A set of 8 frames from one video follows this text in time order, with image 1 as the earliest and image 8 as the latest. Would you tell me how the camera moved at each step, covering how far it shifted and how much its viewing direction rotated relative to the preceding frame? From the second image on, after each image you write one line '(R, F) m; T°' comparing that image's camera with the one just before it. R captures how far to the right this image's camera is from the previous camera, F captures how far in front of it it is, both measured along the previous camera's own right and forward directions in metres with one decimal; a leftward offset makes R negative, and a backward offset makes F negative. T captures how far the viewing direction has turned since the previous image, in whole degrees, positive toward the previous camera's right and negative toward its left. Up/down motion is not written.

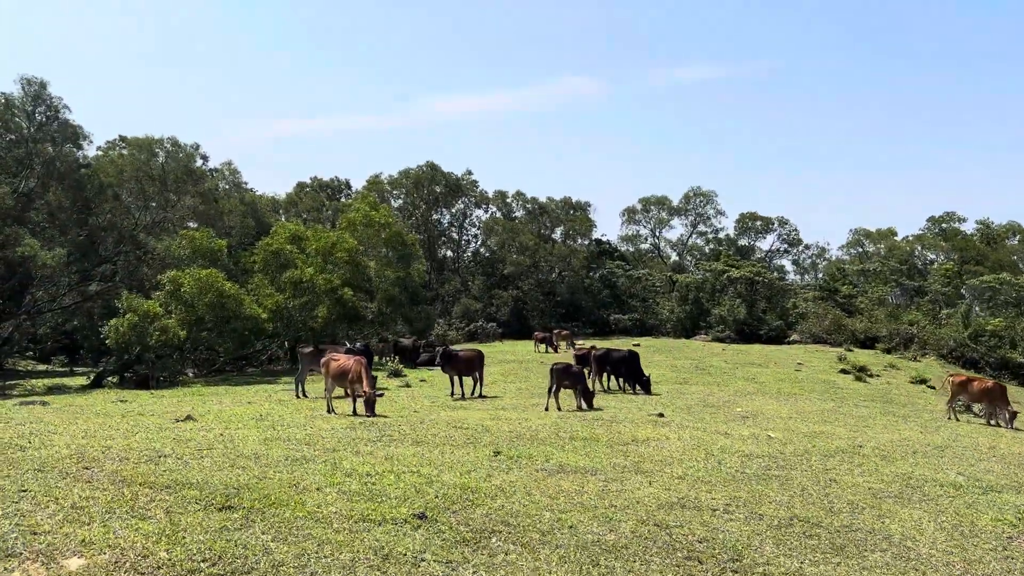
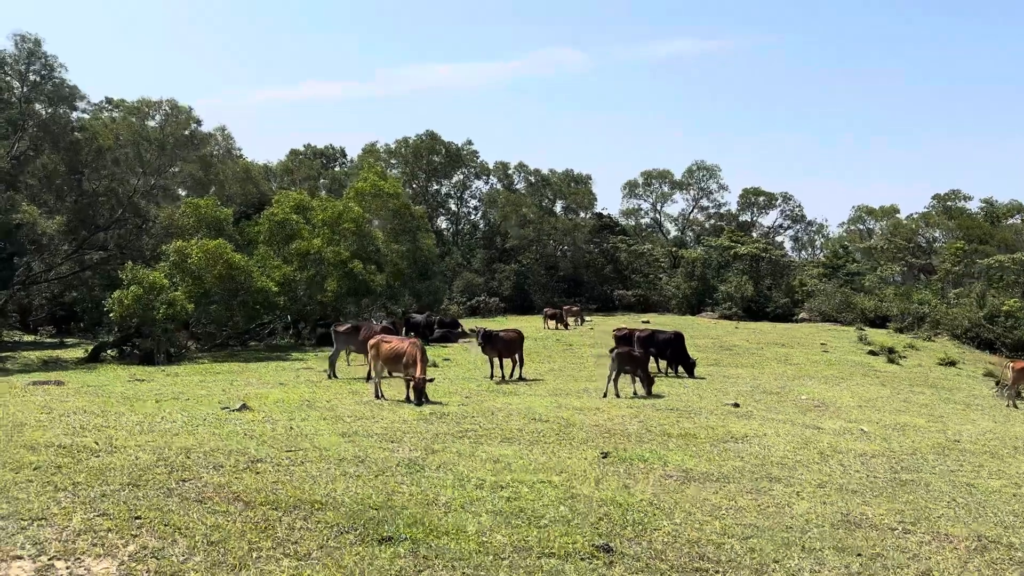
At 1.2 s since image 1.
(-1.1, +0.8) m; +2°
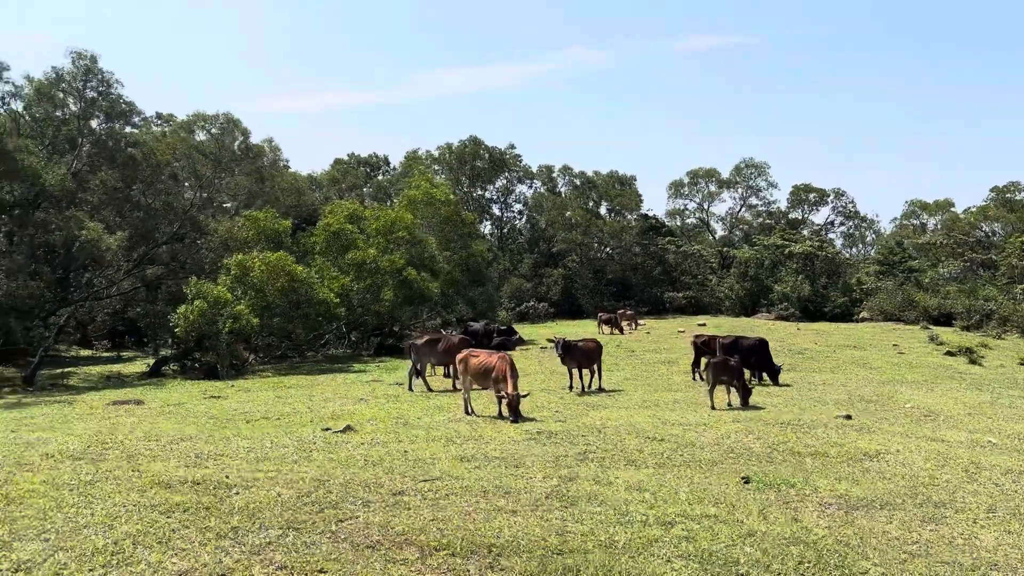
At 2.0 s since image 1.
(-0.7, +0.3) m; -2°
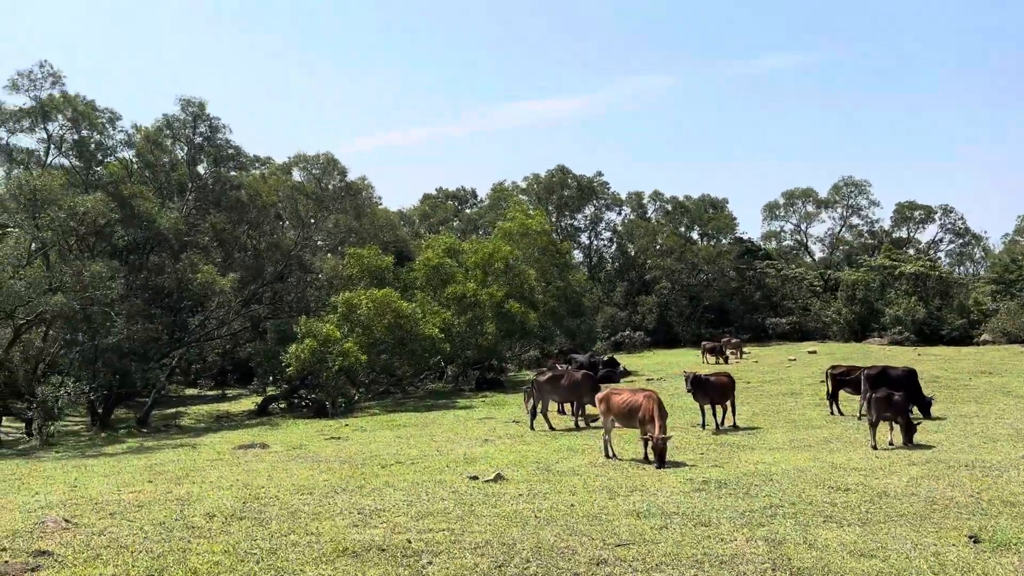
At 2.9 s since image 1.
(-0.7, +0.5) m; -5°
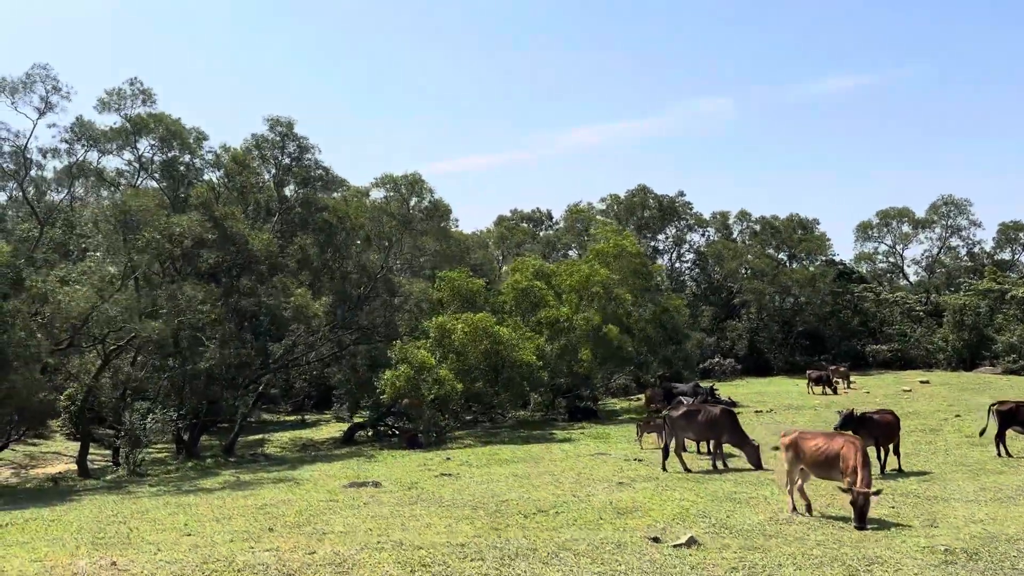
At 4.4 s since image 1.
(-1.1, +1.1) m; -4°
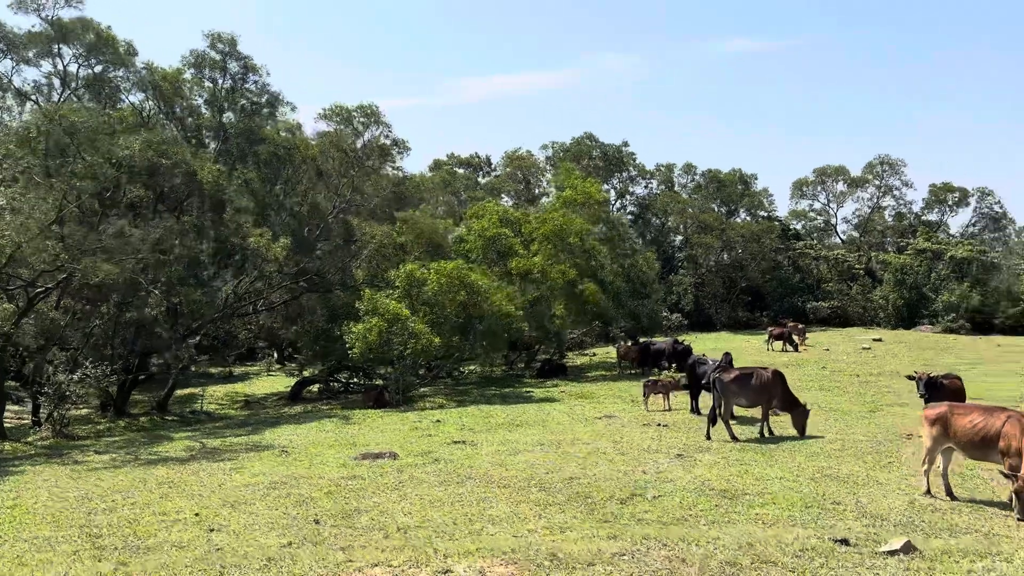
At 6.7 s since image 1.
(-1.8, +1.7) m; +7°
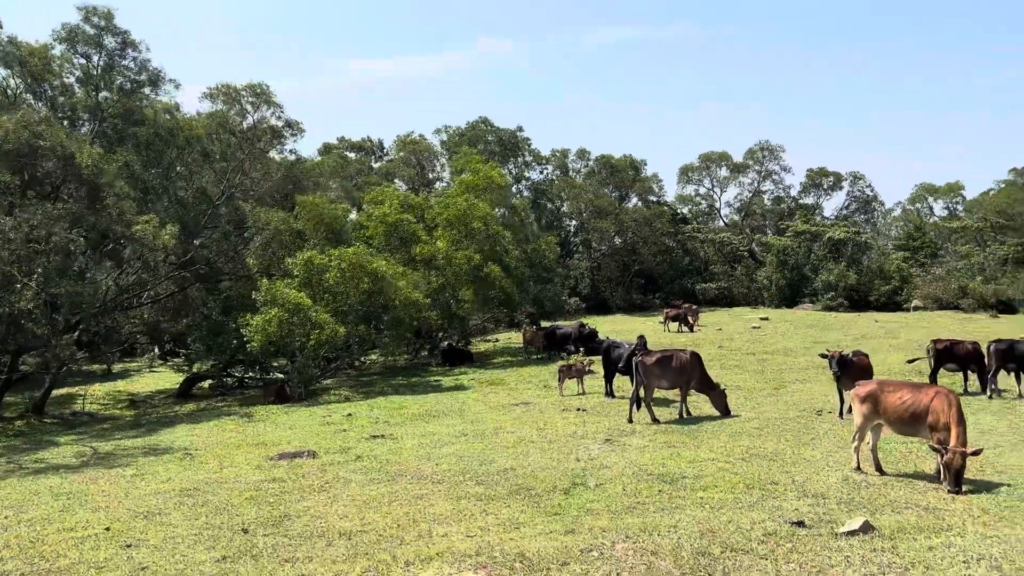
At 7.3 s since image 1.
(-0.4, +0.3) m; +8°
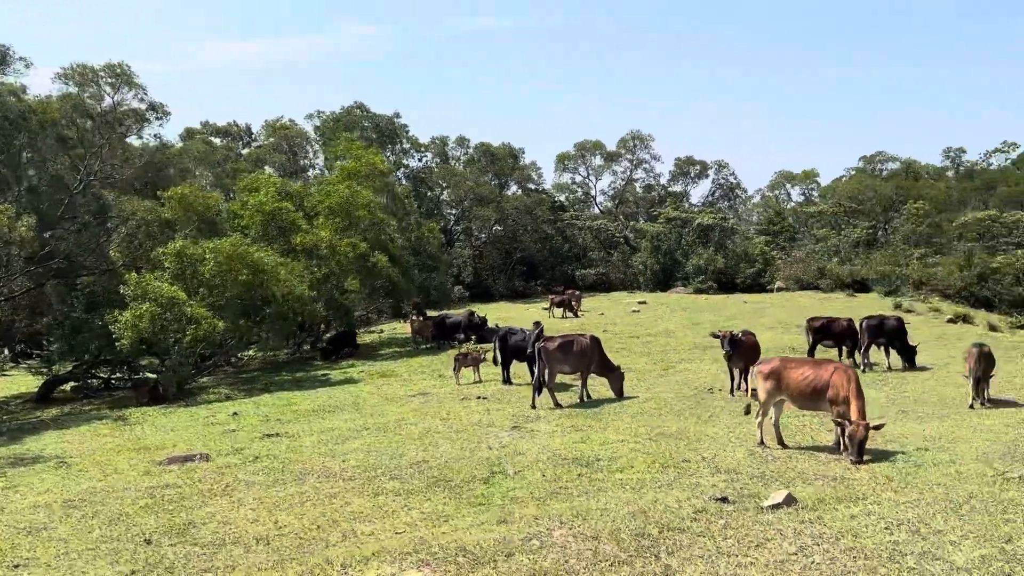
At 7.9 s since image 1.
(-0.4, +0.2) m; +9°
